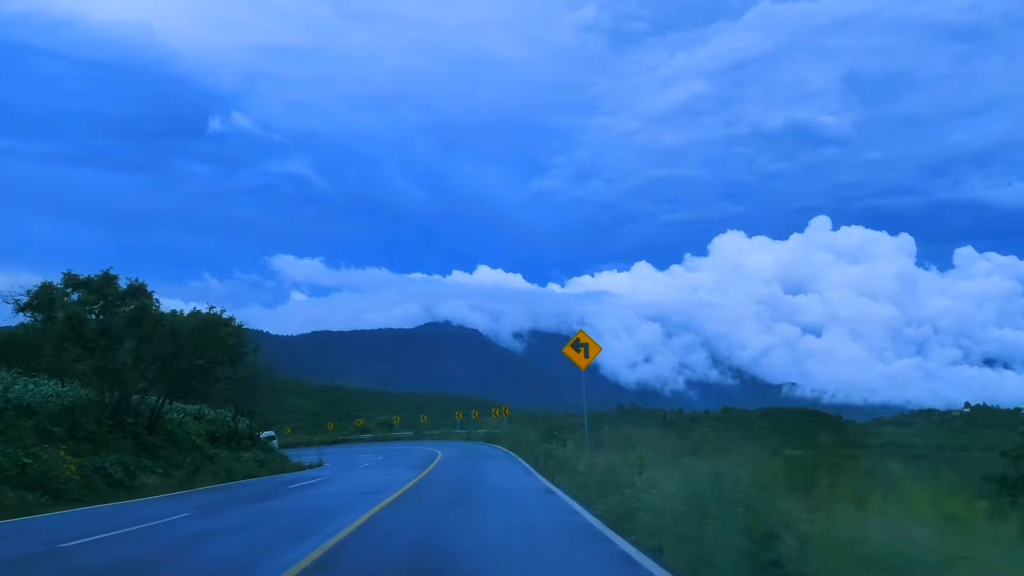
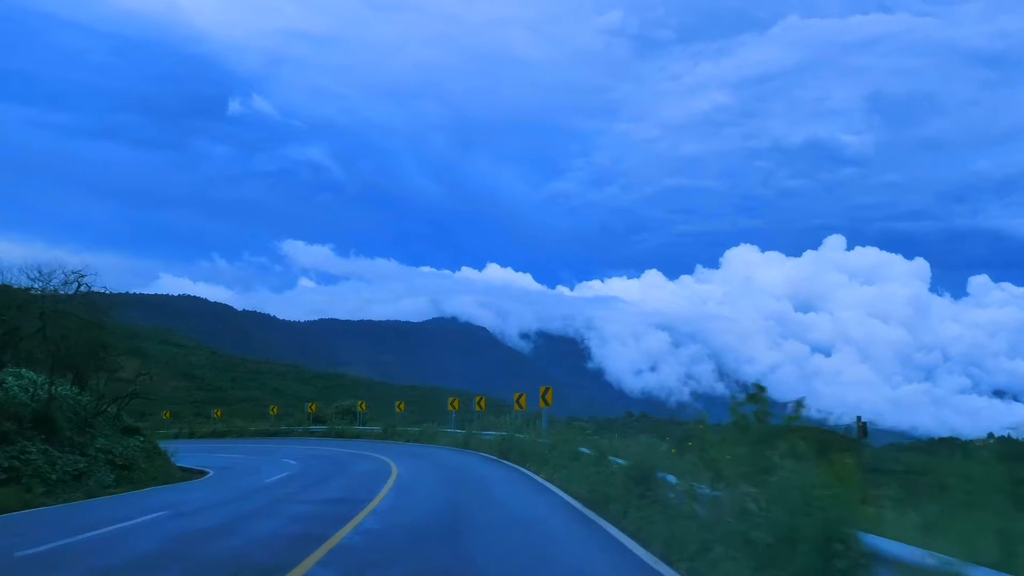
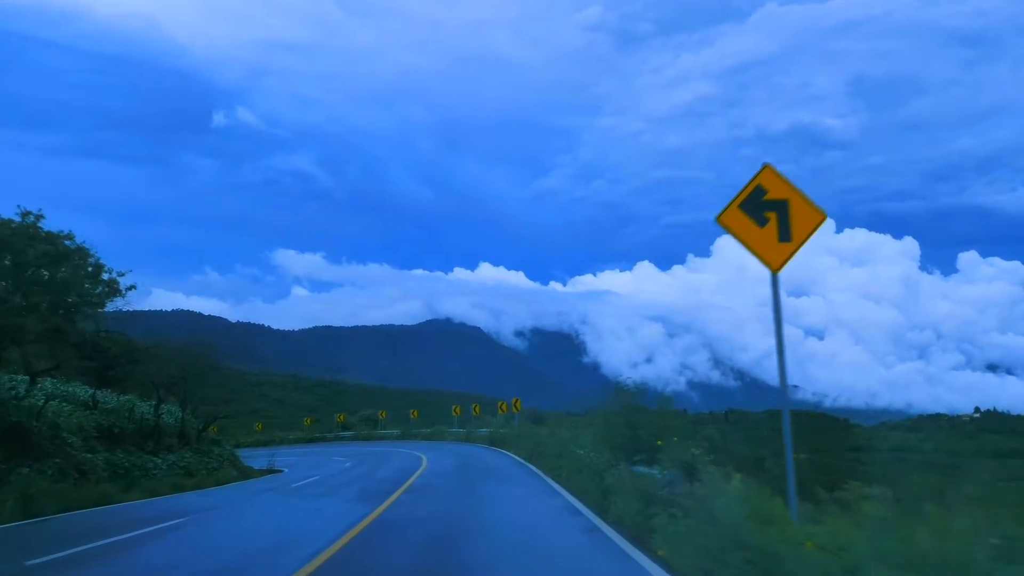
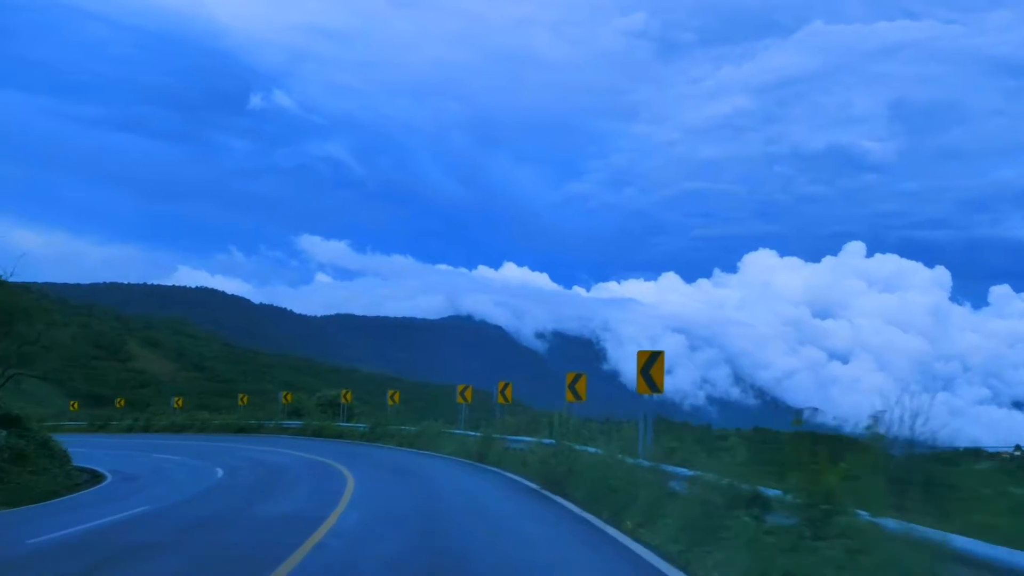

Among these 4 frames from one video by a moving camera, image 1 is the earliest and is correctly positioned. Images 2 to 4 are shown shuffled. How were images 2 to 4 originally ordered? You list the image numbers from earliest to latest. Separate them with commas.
3, 2, 4
